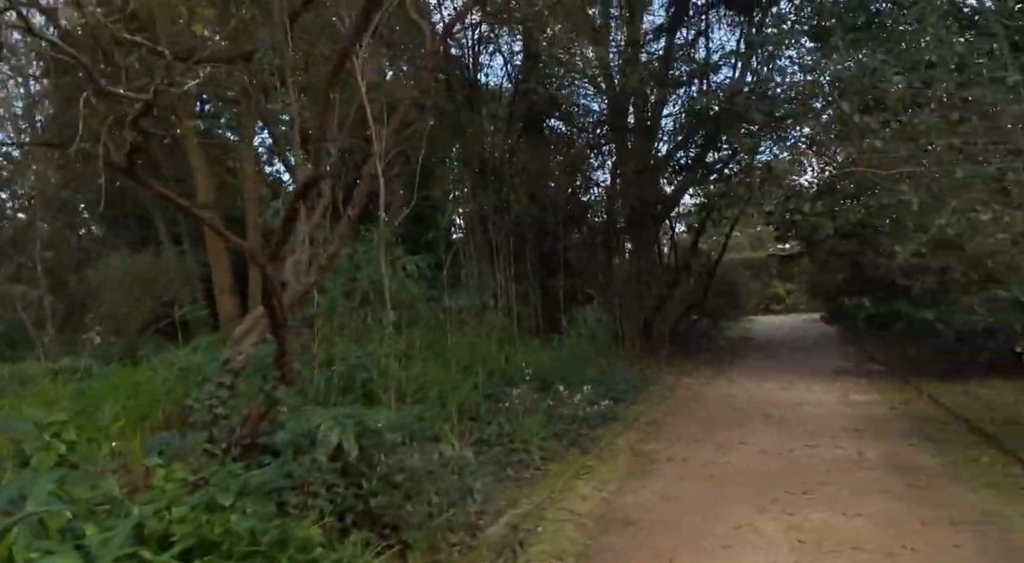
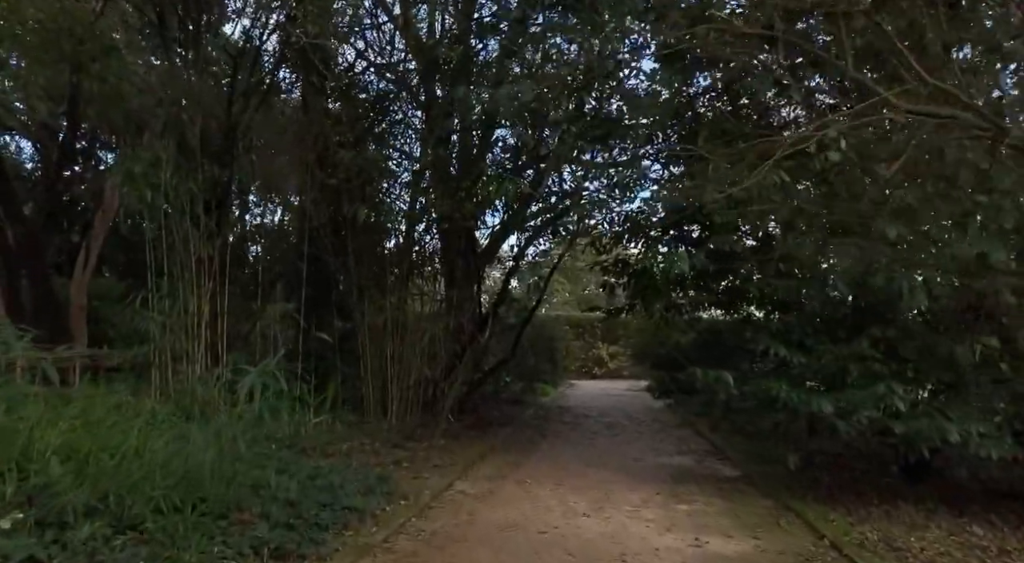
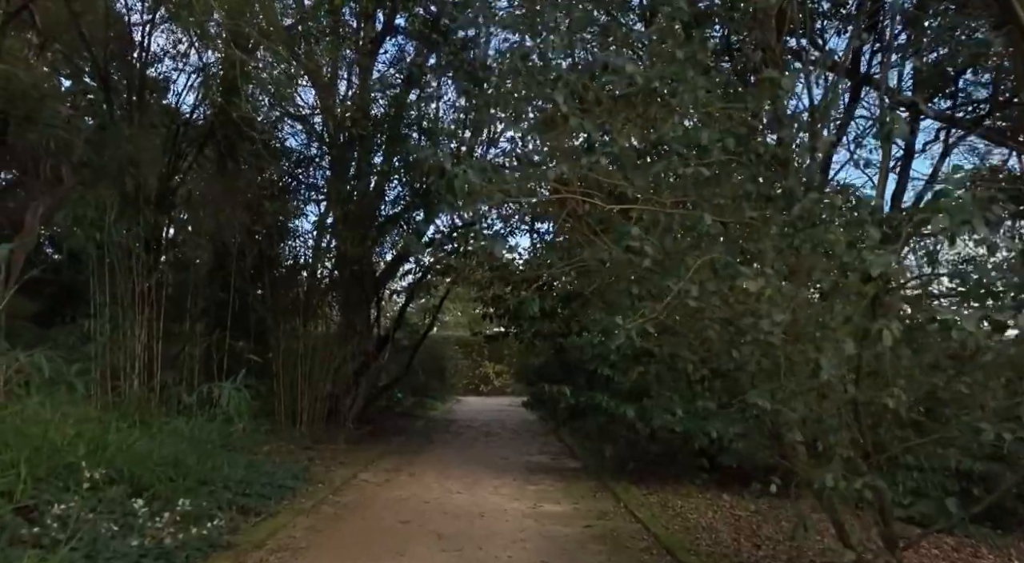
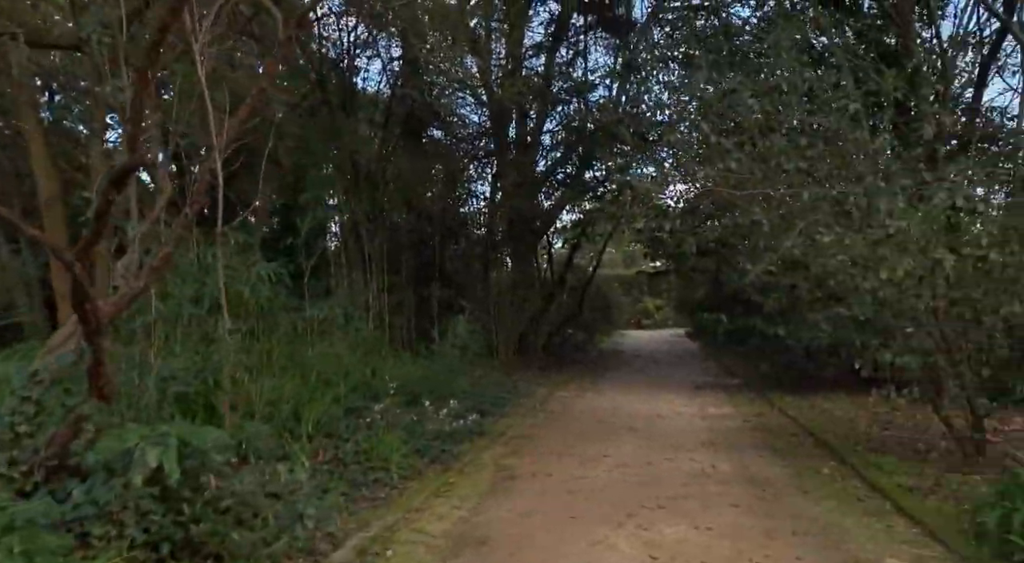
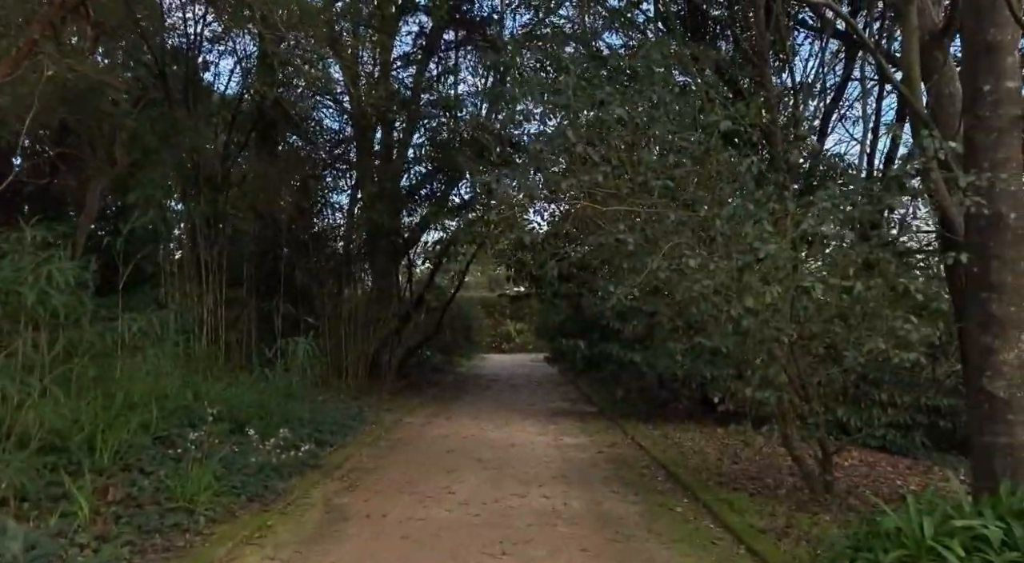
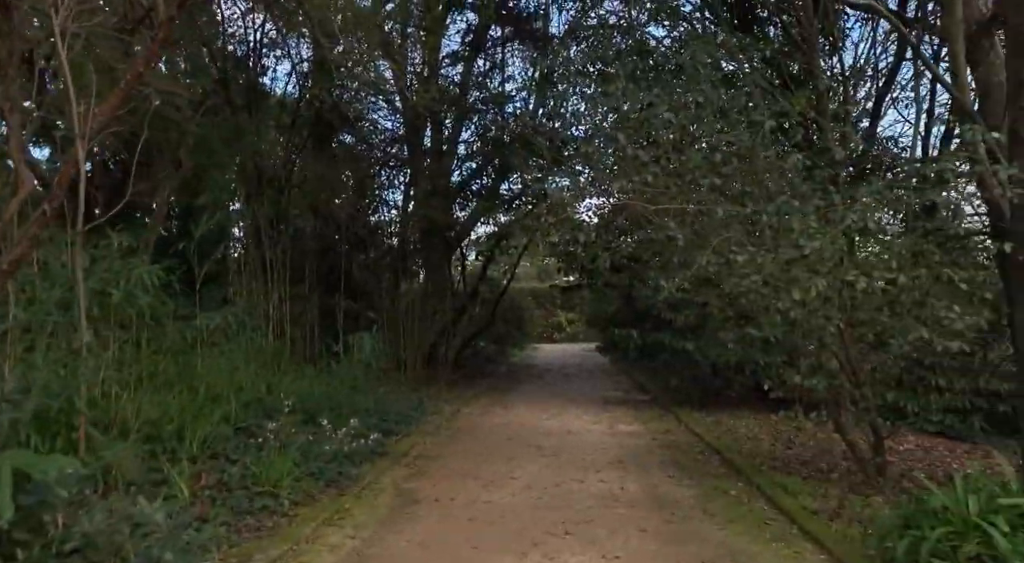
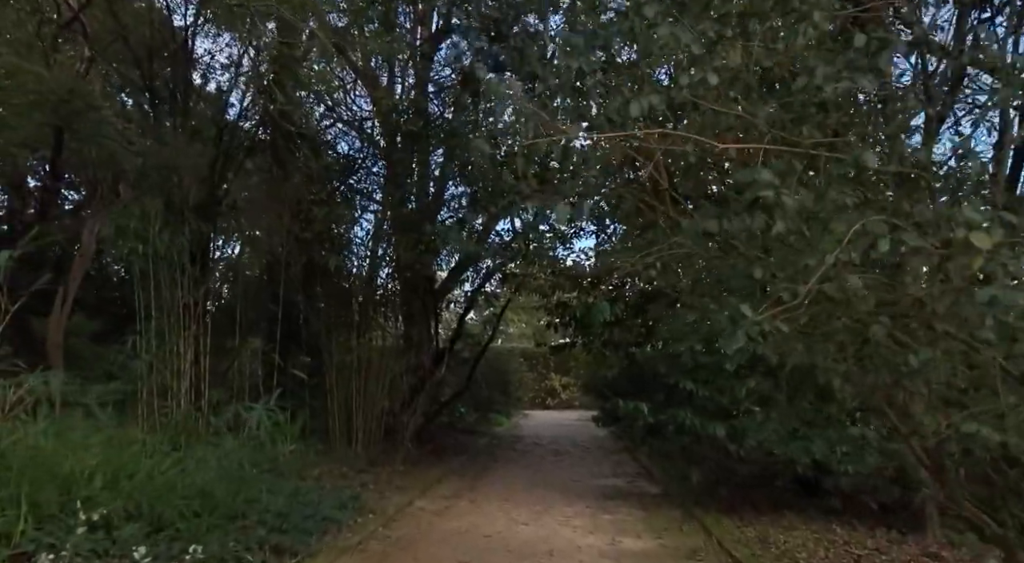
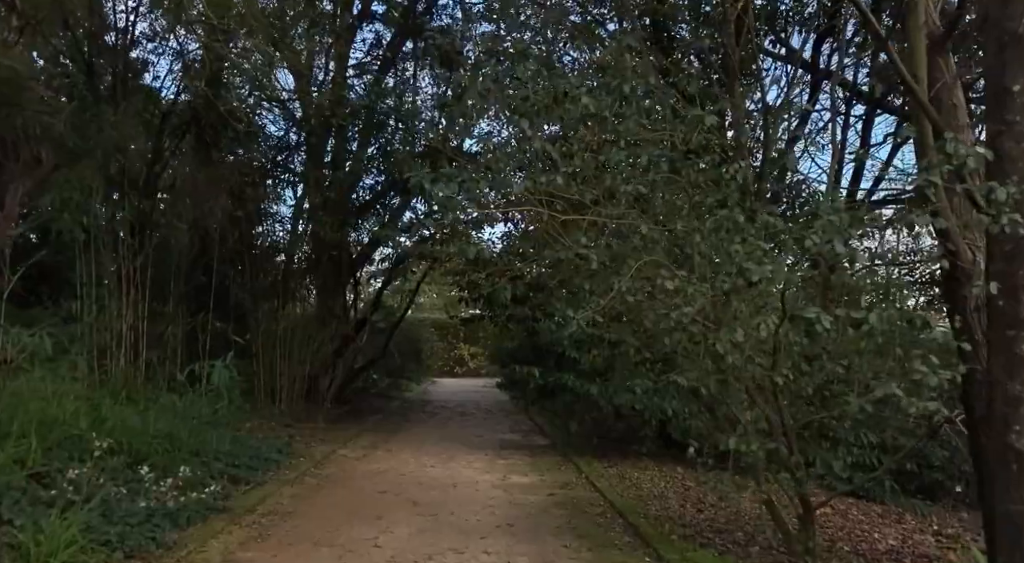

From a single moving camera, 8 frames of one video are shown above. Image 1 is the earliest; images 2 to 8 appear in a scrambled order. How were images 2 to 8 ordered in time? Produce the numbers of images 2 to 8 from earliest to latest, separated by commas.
4, 6, 5, 8, 3, 7, 2
